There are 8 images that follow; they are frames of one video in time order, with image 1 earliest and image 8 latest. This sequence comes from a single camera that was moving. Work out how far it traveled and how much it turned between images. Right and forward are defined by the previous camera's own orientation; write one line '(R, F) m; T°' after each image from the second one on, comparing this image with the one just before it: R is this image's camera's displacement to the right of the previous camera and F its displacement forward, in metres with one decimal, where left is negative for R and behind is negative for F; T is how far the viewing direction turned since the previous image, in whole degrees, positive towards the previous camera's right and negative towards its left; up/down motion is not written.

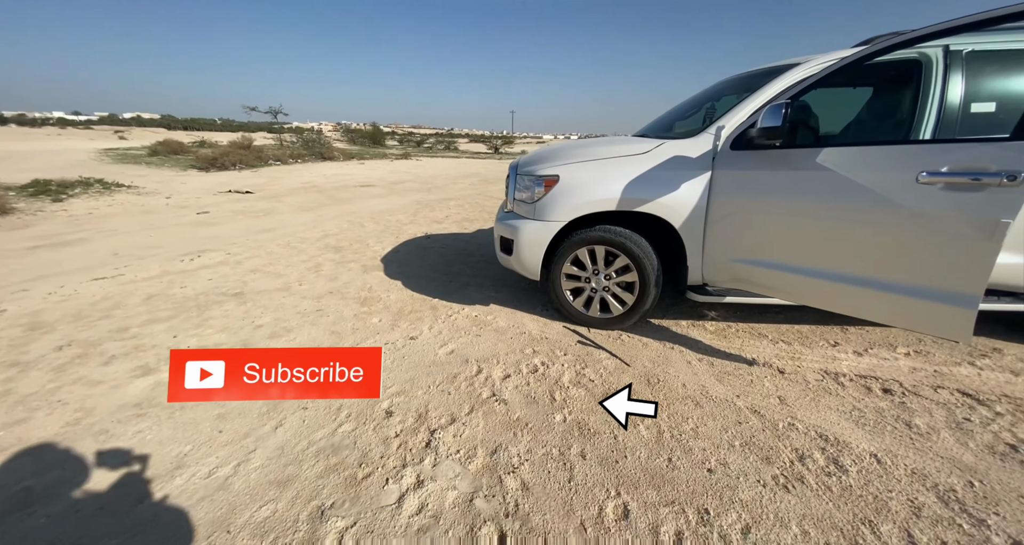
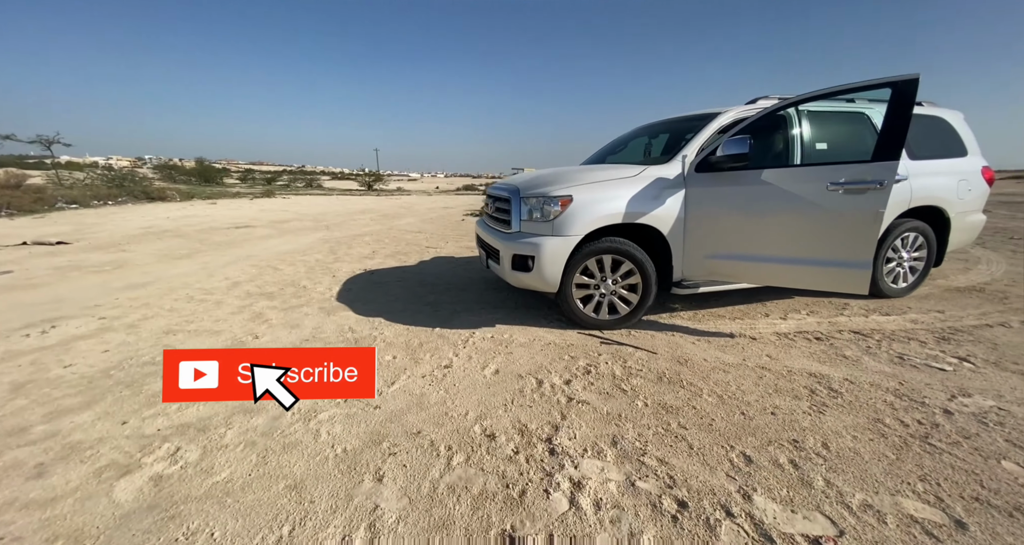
(-1.2, +0.1) m; +19°
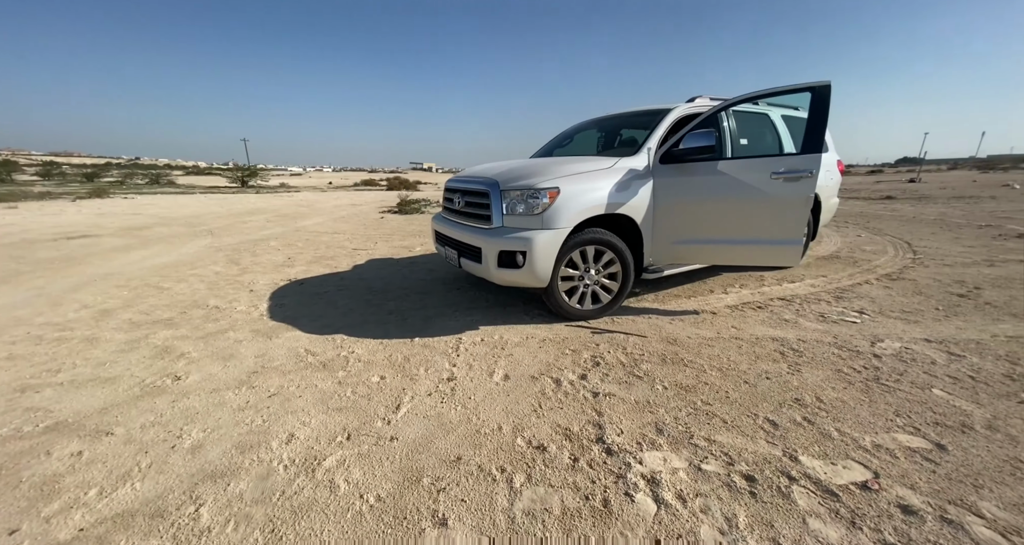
(-0.7, +0.2) m; +15°
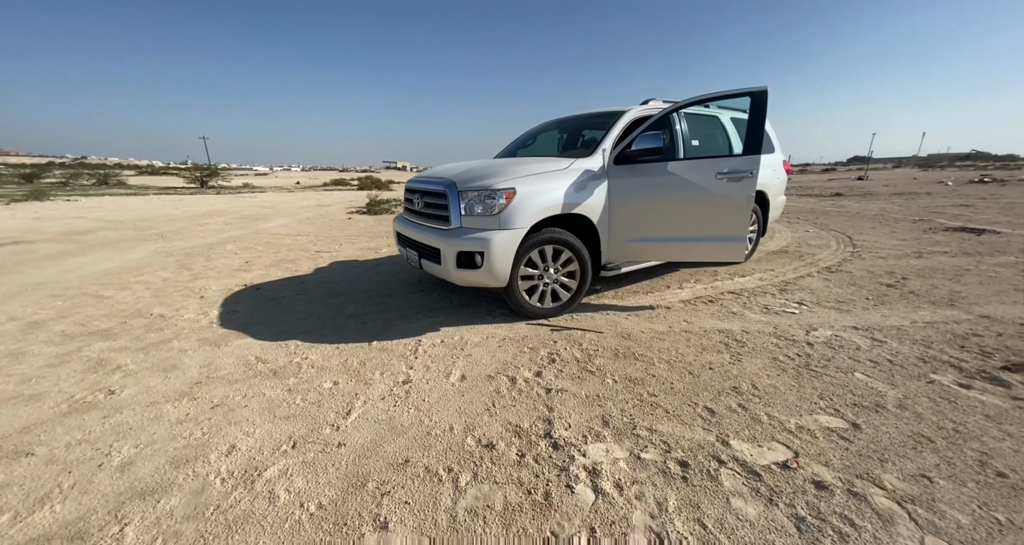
(+0.2, 0.0) m; +4°
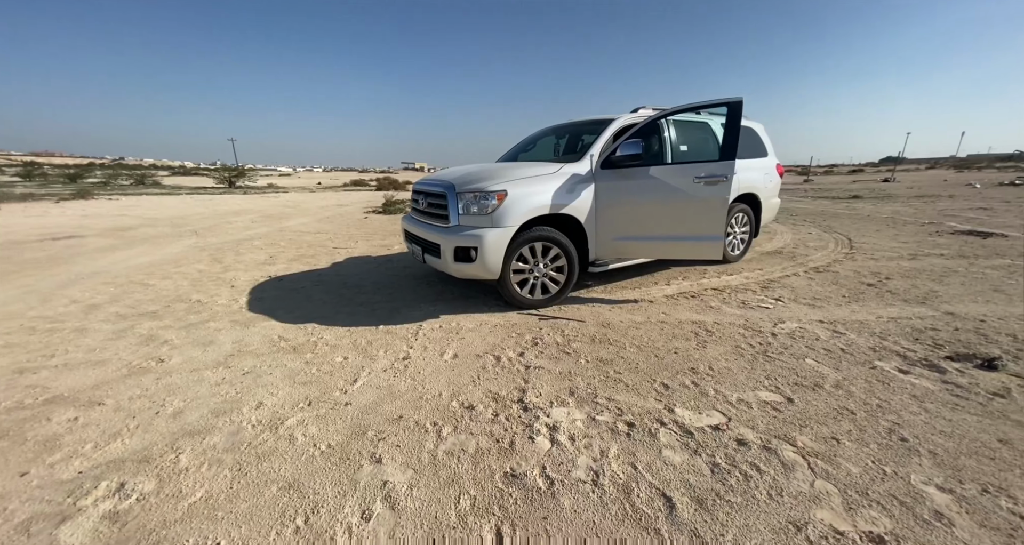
(+0.2, -0.4) m; -2°
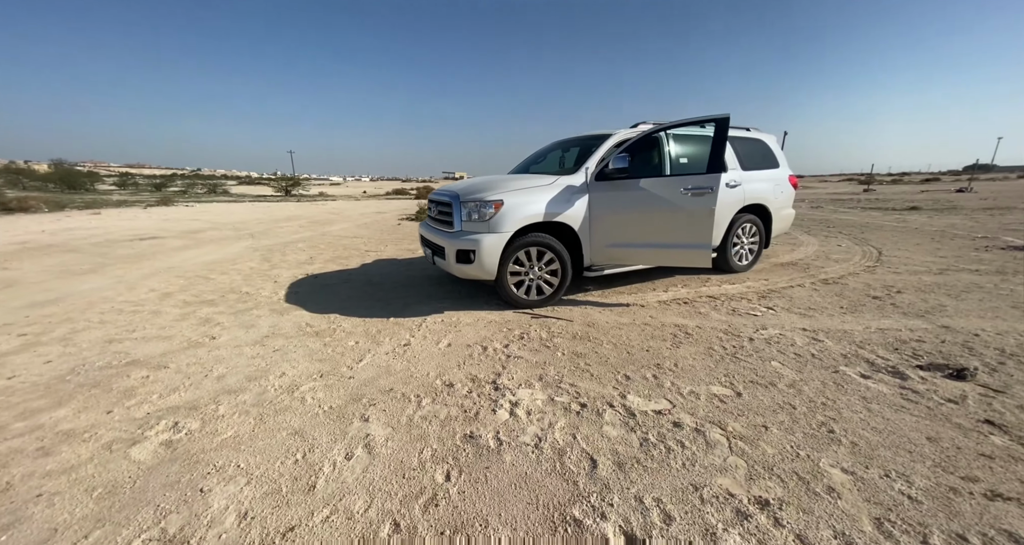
(+0.4, -0.3) m; -6°
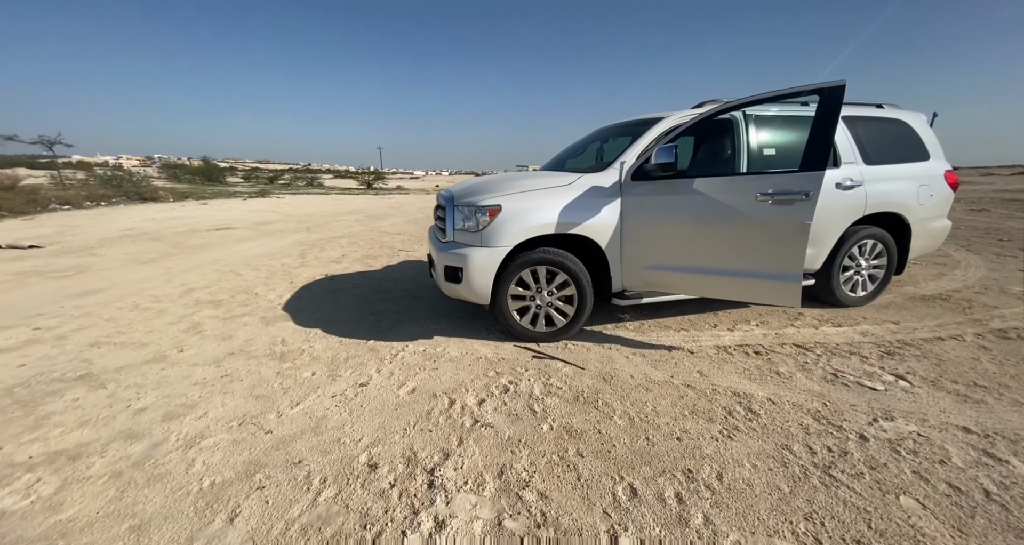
(+0.6, +0.9) m; -11°
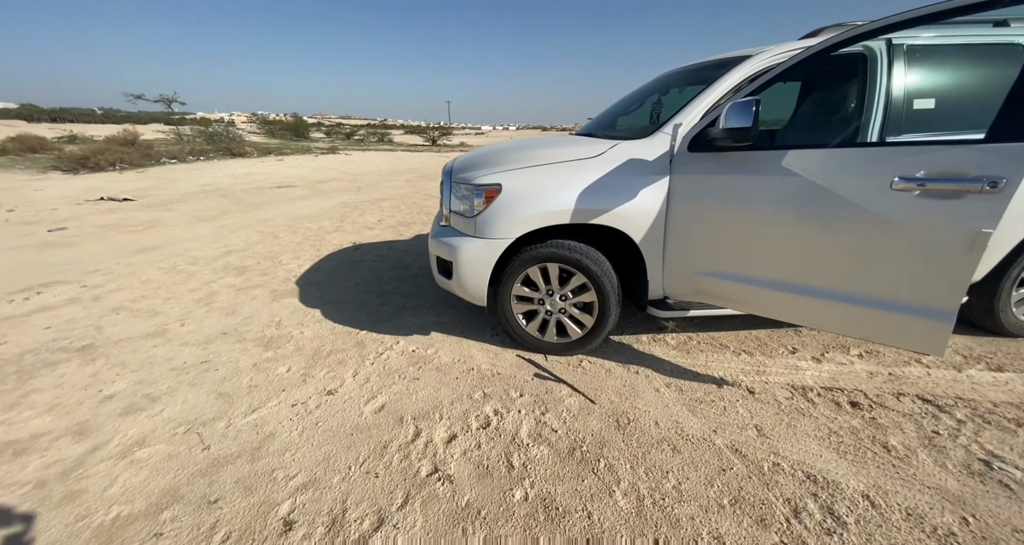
(+0.4, +0.7) m; -10°
